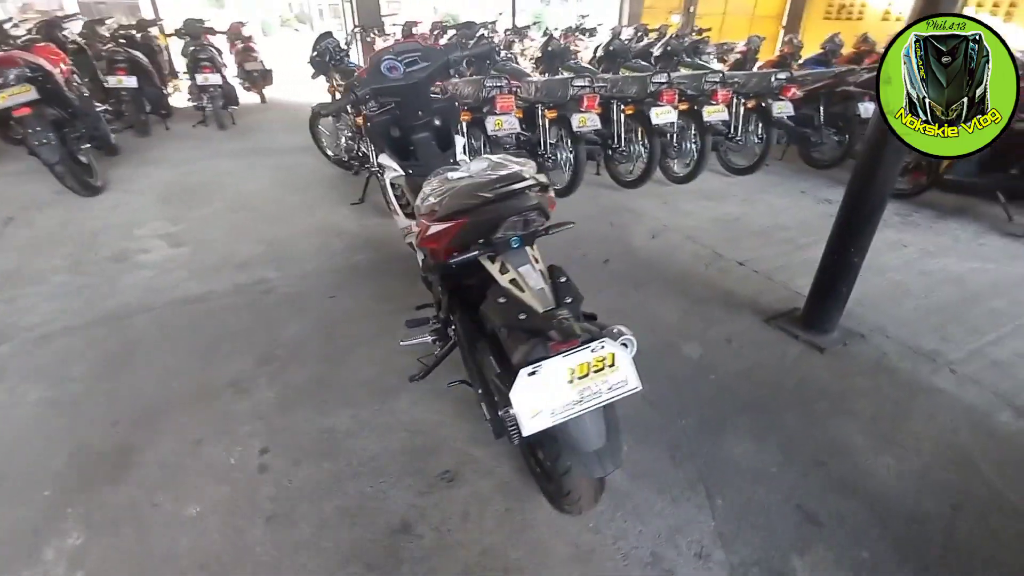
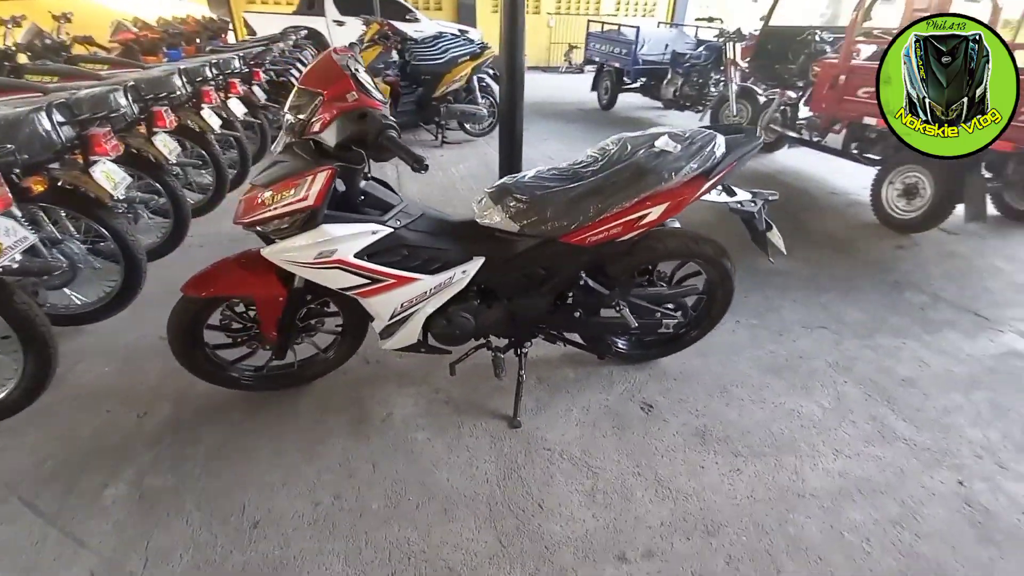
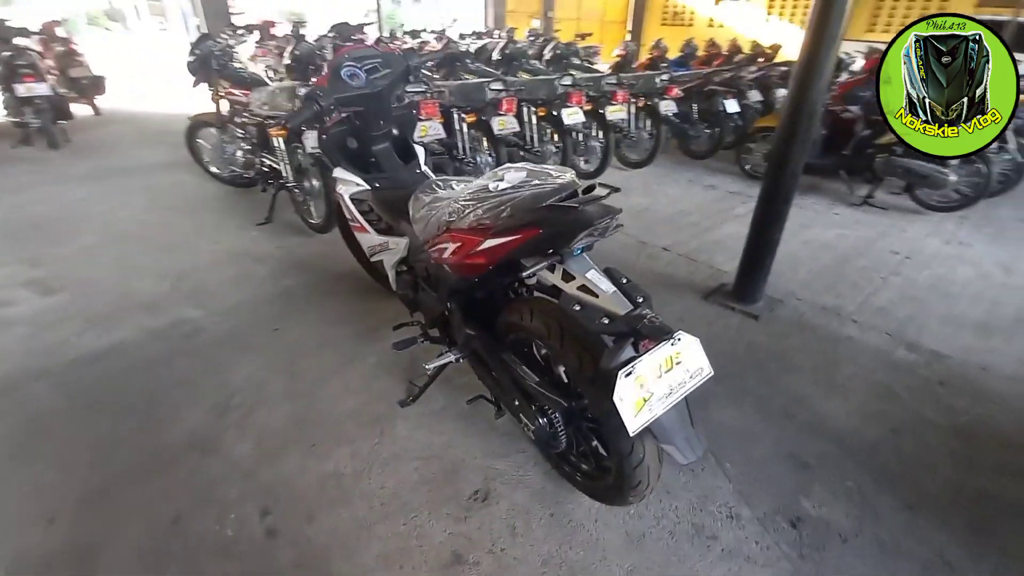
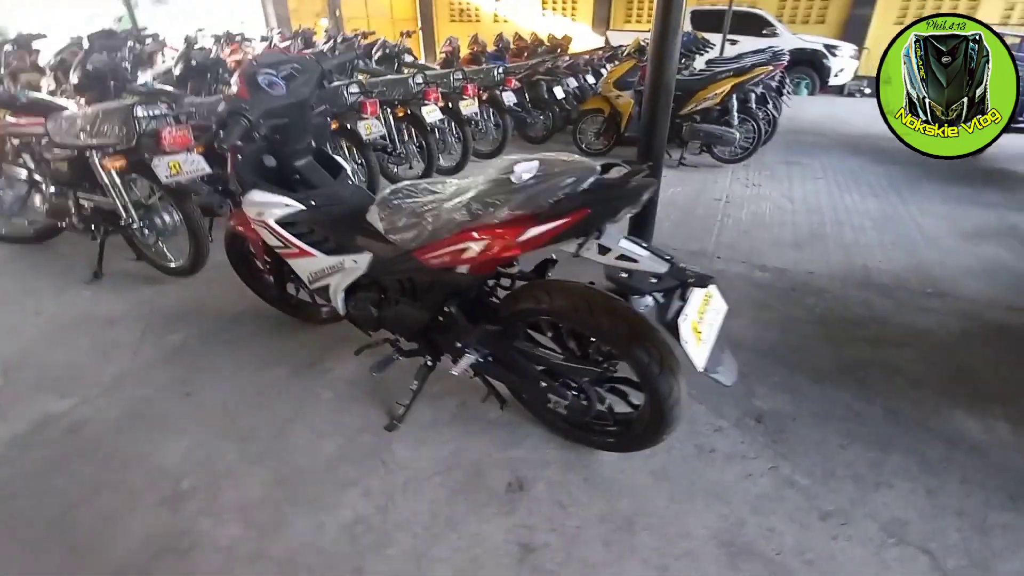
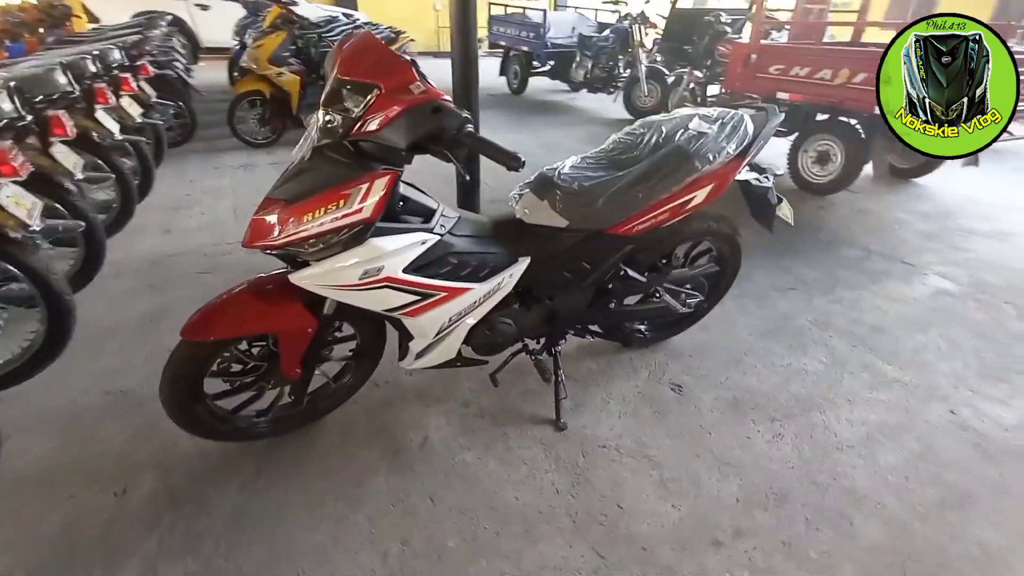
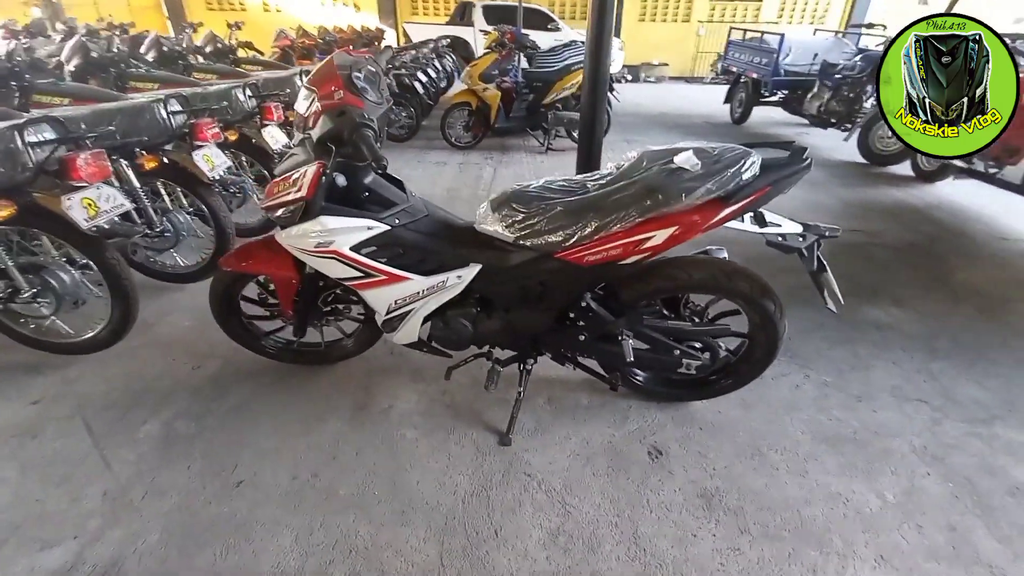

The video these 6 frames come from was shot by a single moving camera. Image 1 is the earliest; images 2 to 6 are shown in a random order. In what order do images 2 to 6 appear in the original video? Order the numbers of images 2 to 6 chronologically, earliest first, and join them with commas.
3, 4, 6, 2, 5
